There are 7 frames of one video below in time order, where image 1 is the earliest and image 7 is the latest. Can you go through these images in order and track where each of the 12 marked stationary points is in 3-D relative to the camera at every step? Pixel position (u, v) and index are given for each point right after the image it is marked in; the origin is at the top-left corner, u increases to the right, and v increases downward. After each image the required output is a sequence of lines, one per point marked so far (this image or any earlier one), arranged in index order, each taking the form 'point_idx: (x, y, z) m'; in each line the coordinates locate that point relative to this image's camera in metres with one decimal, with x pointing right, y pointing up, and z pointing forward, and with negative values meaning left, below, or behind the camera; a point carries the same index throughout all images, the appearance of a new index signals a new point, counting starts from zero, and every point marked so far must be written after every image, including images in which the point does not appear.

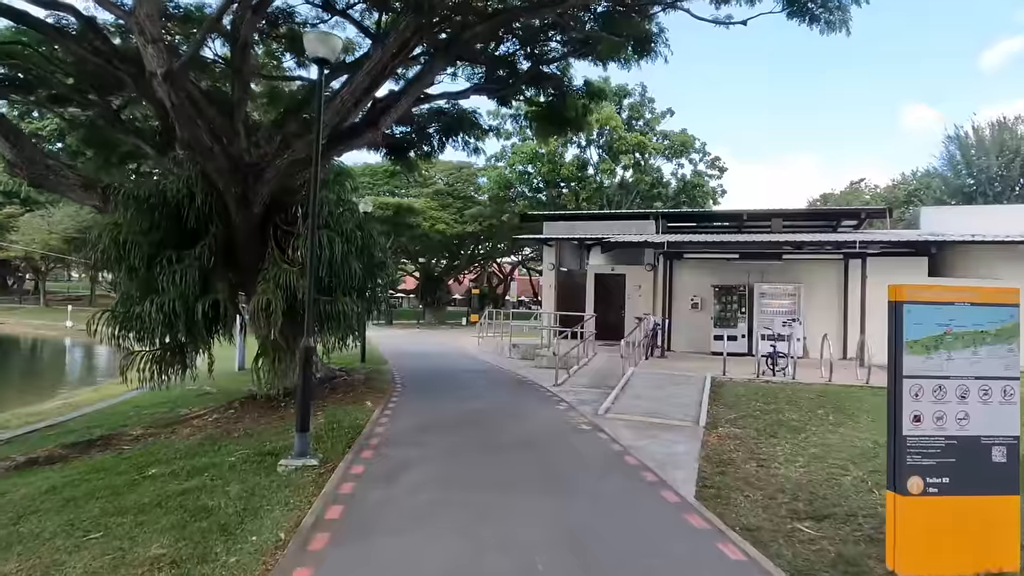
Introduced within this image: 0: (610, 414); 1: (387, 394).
0: (+1.5, -1.9, +10.1) m
1: (-2.2, -1.9, +11.6) m
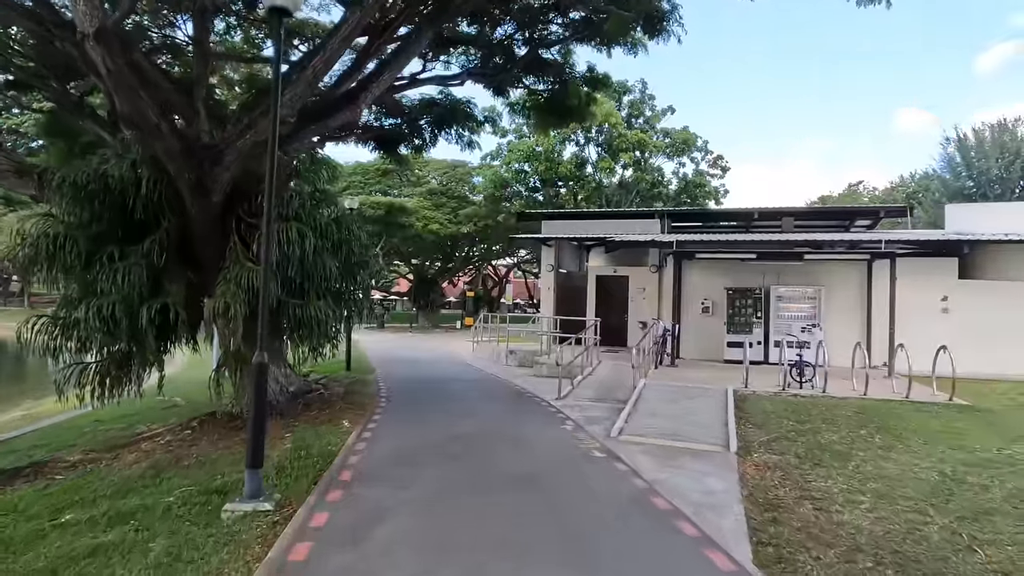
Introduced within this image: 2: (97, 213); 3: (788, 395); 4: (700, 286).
0: (+1.5, -2.0, +8.8) m
1: (-2.2, -1.9, +10.2) m
2: (-5.4, +1.0, +8.6) m
3: (+4.8, -1.9, +11.5) m
4: (+5.0, +0.1, +17.6) m
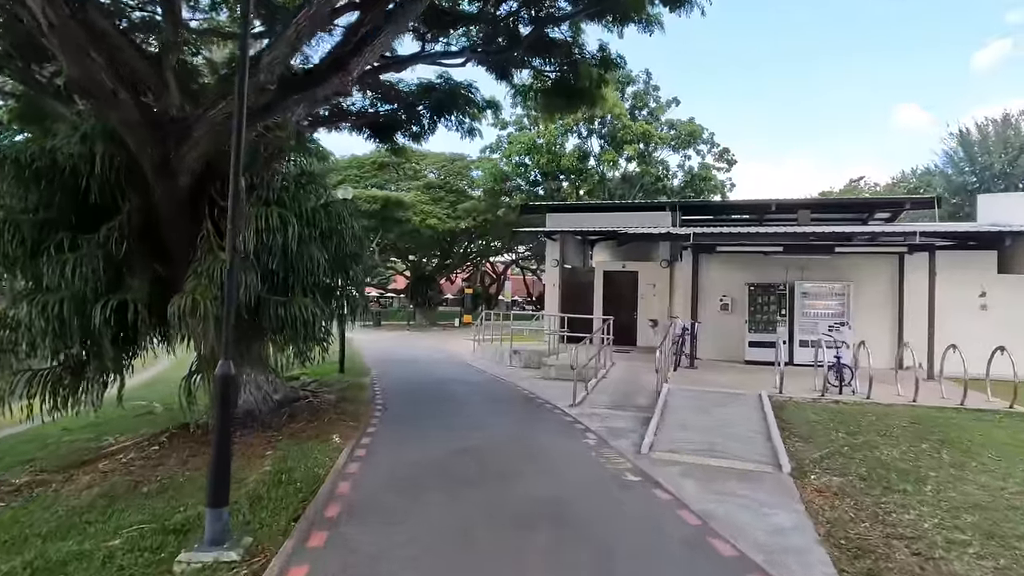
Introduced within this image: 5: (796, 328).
0: (+1.7, -1.9, +7.6) m
1: (-2.1, -1.9, +9.0) m
2: (-5.3, +1.0, +7.4) m
3: (+5.0, -1.8, +10.3) m
4: (+5.2, +0.2, +16.4) m
5: (+6.6, -0.9, +15.4) m
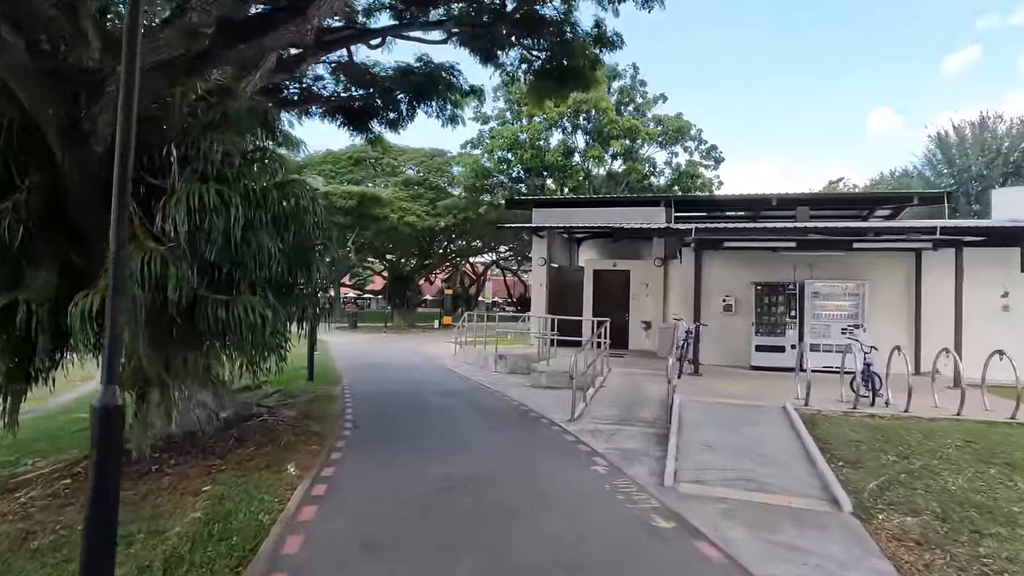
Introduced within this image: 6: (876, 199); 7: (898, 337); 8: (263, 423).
0: (+1.6, -1.9, +6.3) m
1: (-2.2, -1.8, +7.6) m
2: (-5.3, +1.1, +5.8) m
3: (+4.9, -1.8, +9.1) m
4: (+4.8, +0.2, +15.2) m
5: (+6.3, -0.9, +14.2) m
6: (+10.9, +2.7, +19.8) m
7: (+8.4, -1.1, +14.3) m
8: (-3.1, -1.7, +8.3) m
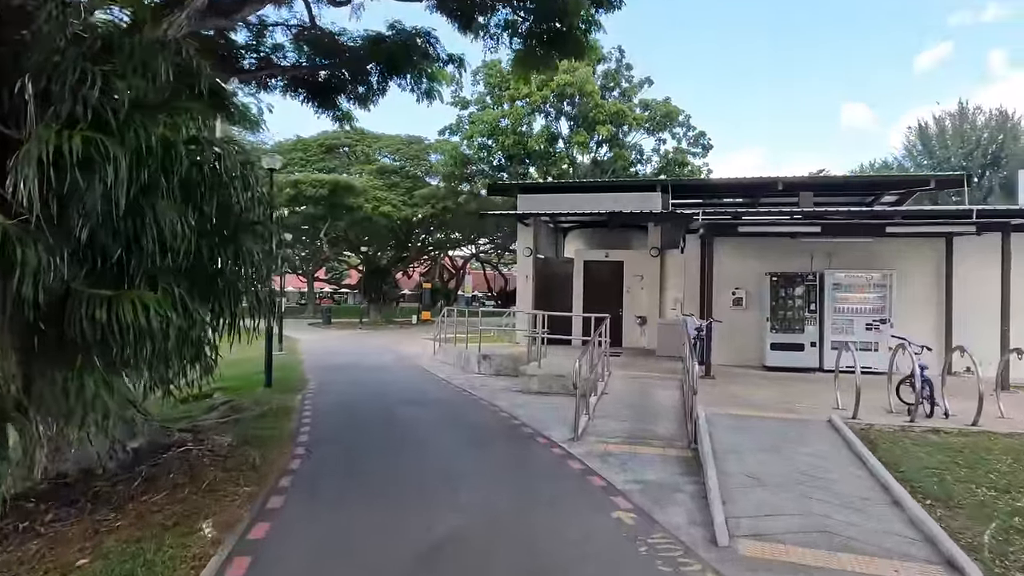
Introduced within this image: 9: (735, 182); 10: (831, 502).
0: (+1.6, -1.8, +4.7) m
1: (-2.2, -1.8, +5.8) m
2: (-5.3, +1.1, +4.0) m
3: (+4.8, -1.6, +7.6) m
4: (+4.5, +0.4, +13.7) m
5: (+6.1, -0.8, +12.7) m
6: (+10.5, +2.9, +18.4) m
7: (+8.2, -0.9, +12.9) m
8: (-3.2, -1.6, +6.5) m
9: (+6.3, +3.0, +18.6) m
10: (+2.6, -1.8, +5.5) m
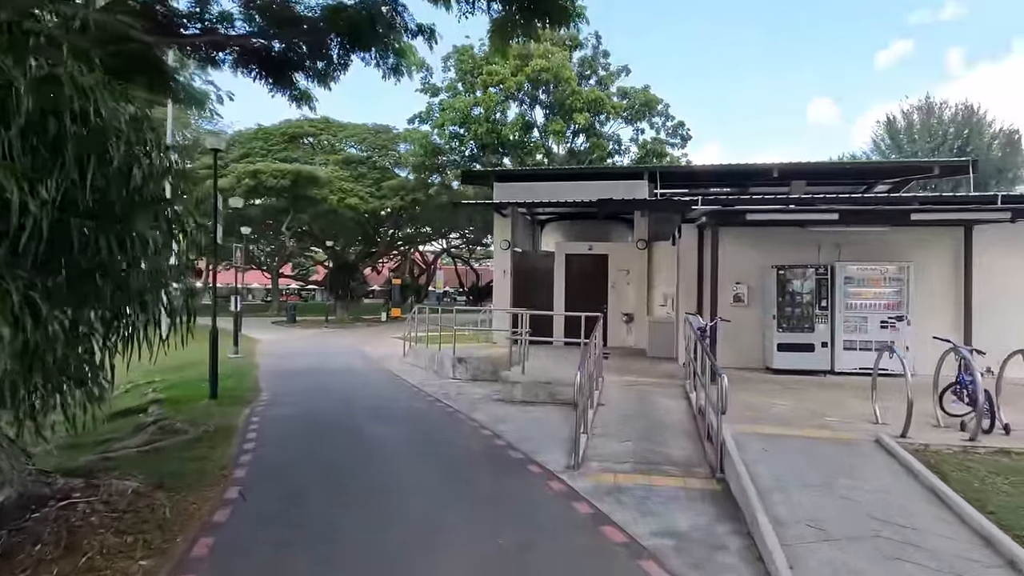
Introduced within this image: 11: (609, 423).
0: (+1.6, -1.8, +3.3) m
1: (-2.2, -1.7, +4.3) m
2: (-5.2, +1.1, +2.3) m
3: (+4.6, -1.6, +6.3) m
4: (+4.1, +0.5, +12.4) m
5: (+5.7, -0.7, +11.5) m
6: (+9.9, +3.1, +17.4) m
7: (+7.8, -0.8, +11.8) m
8: (-3.3, -1.6, +4.9) m
9: (+5.7, +3.1, +17.4) m
10: (+2.6, -1.7, +4.2) m
11: (+1.2, -1.7, +8.2) m
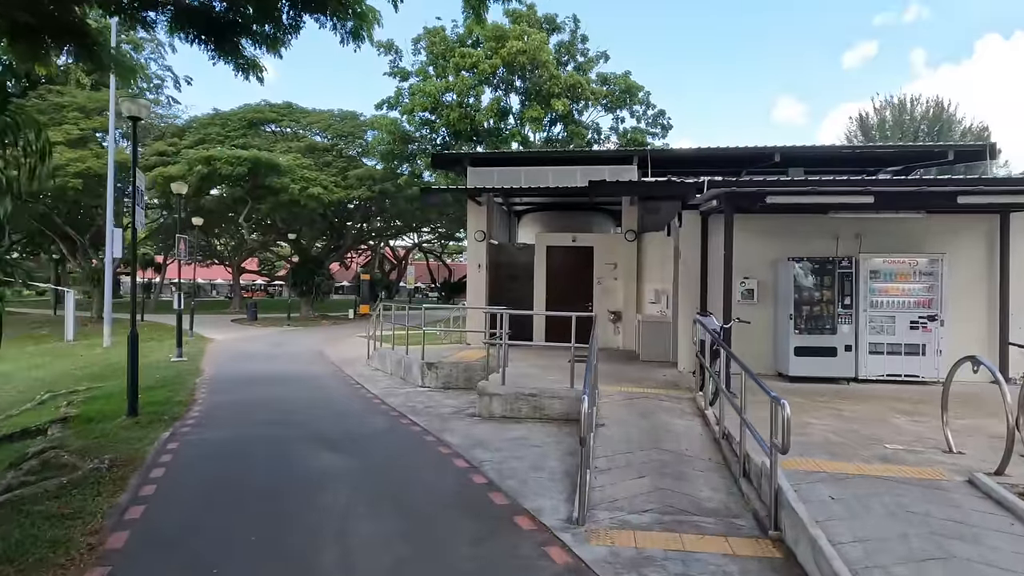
0: (+1.7, -1.8, +1.7) m
1: (-2.3, -1.7, +2.5) m
2: (-5.2, +1.1, +0.4) m
3: (+4.5, -1.5, +4.9) m
4: (+3.8, +0.5, +10.9) m
5: (+5.4, -0.6, +10.1) m
6: (+9.3, +3.2, +16.1) m
7: (+7.4, -0.7, +10.5) m
8: (-3.3, -1.6, +3.1) m
9: (+5.1, +3.2, +15.9) m
10: (+2.6, -1.7, +2.6) m
11: (+1.0, -1.6, +6.6) m
